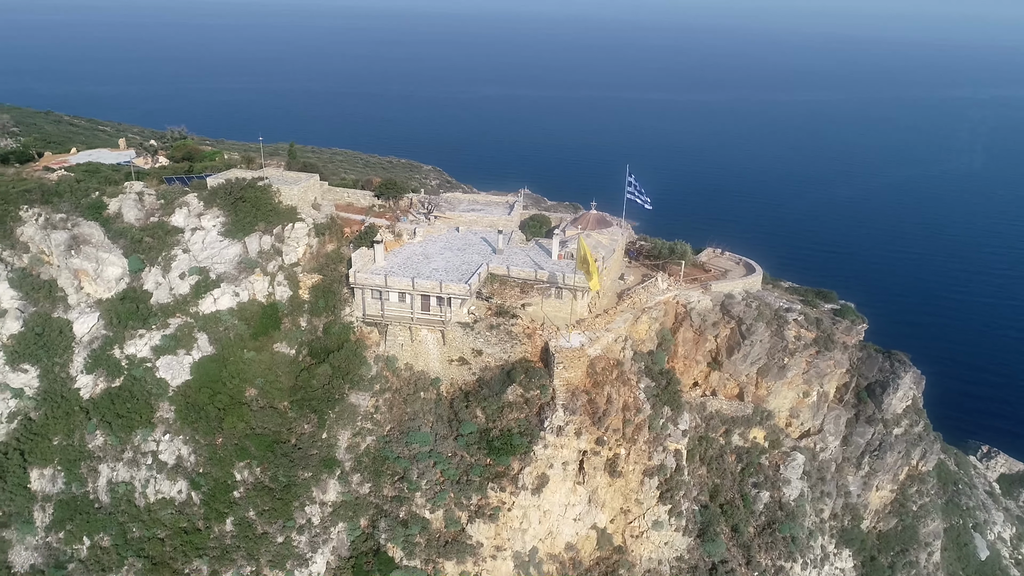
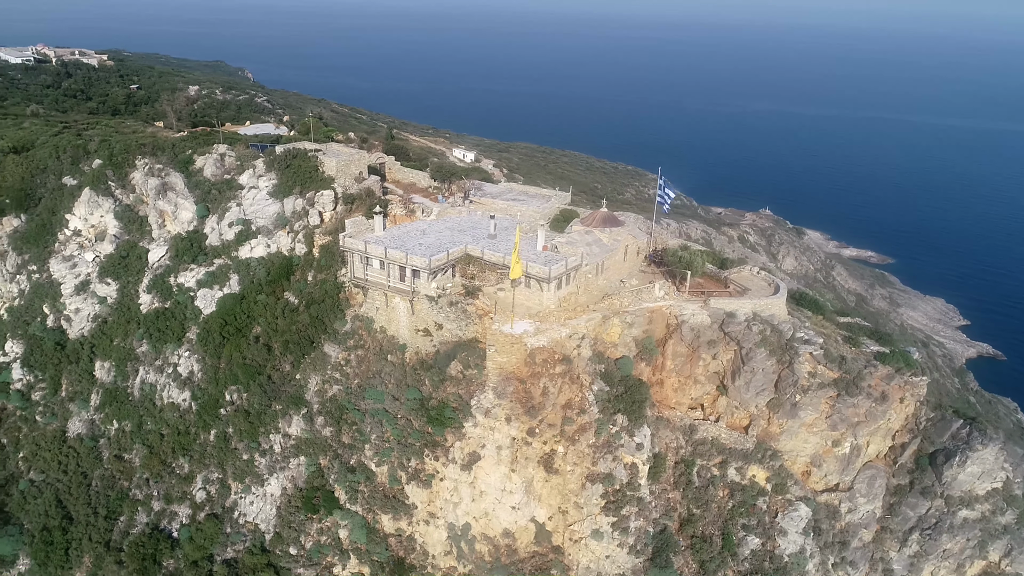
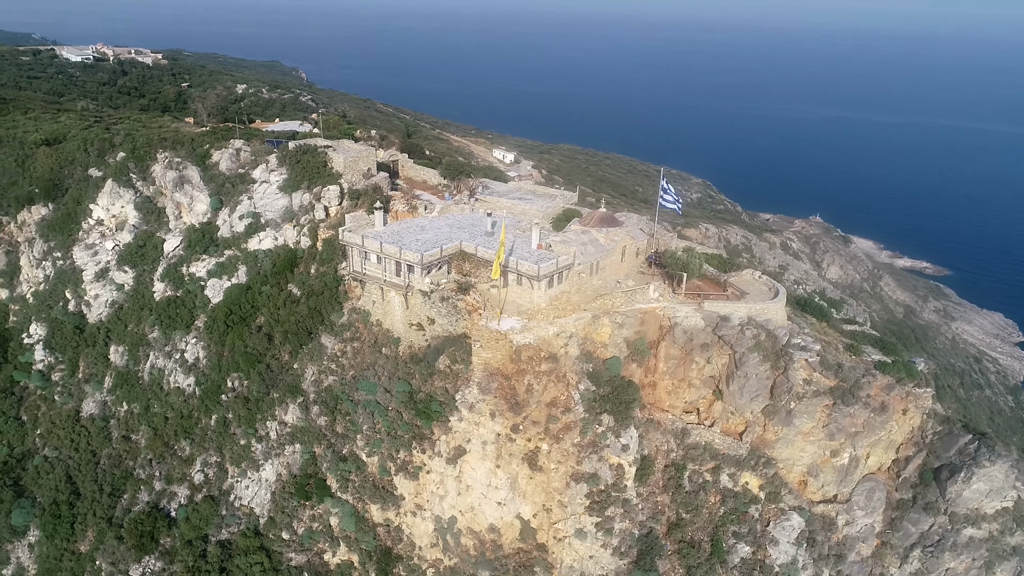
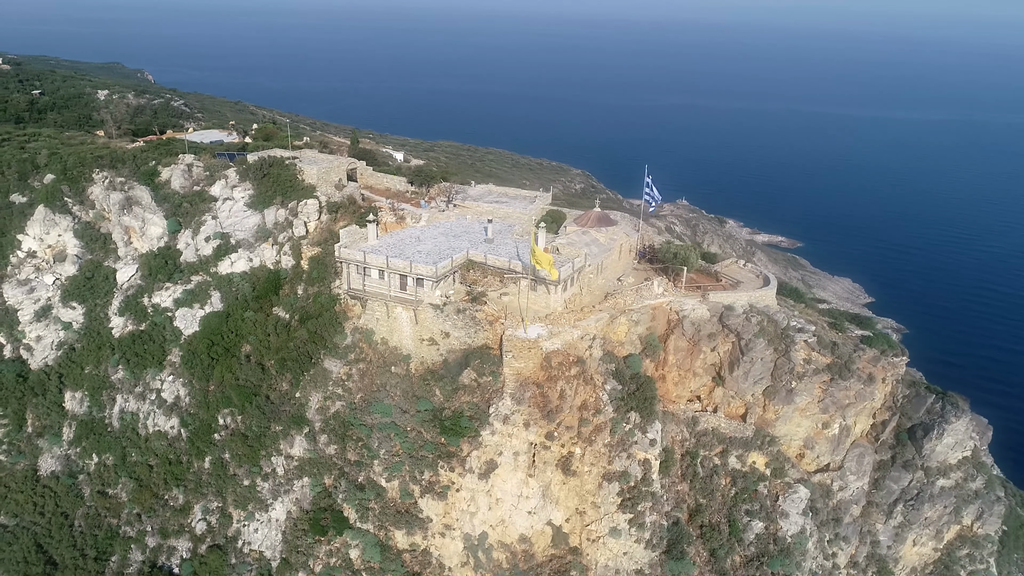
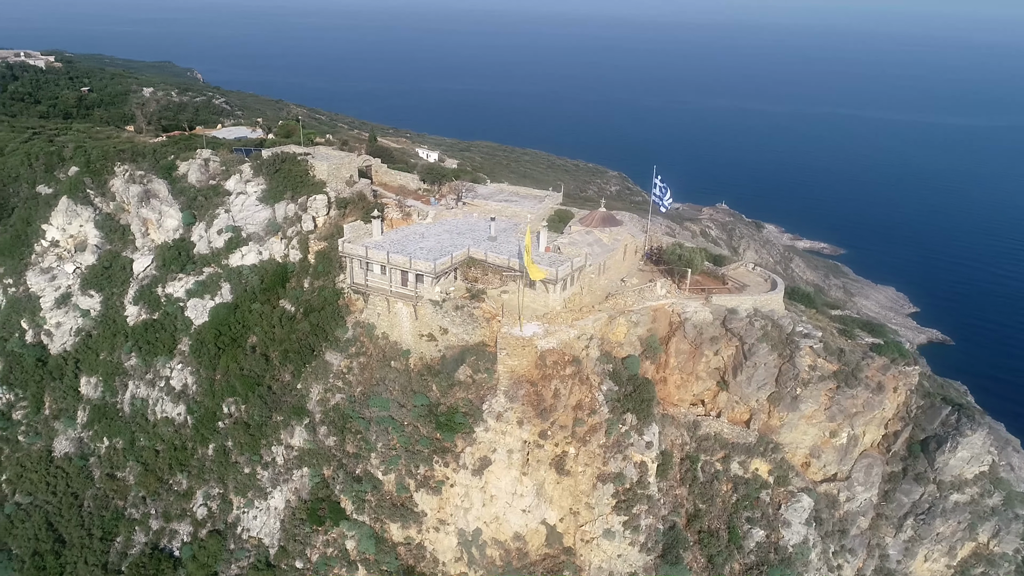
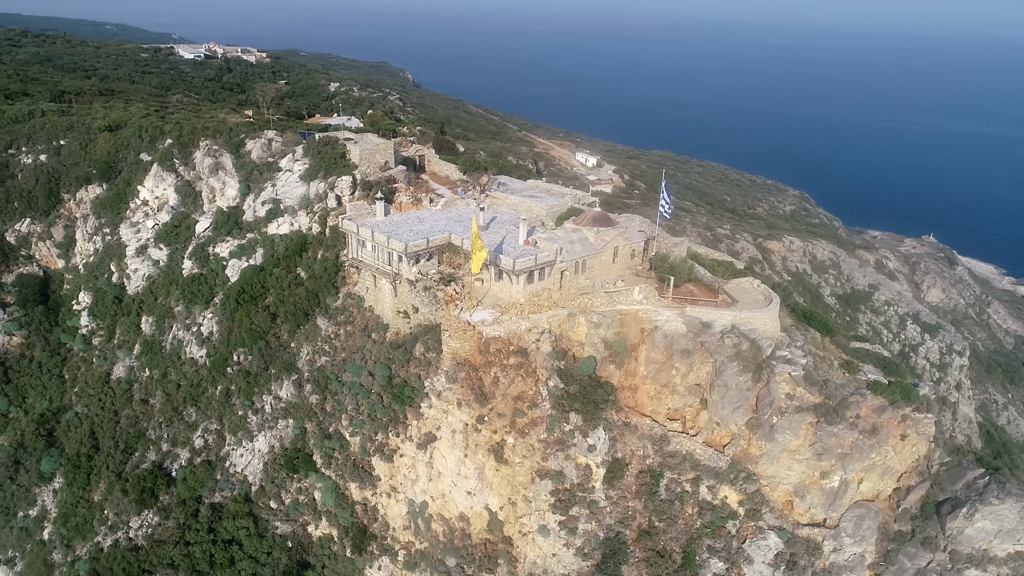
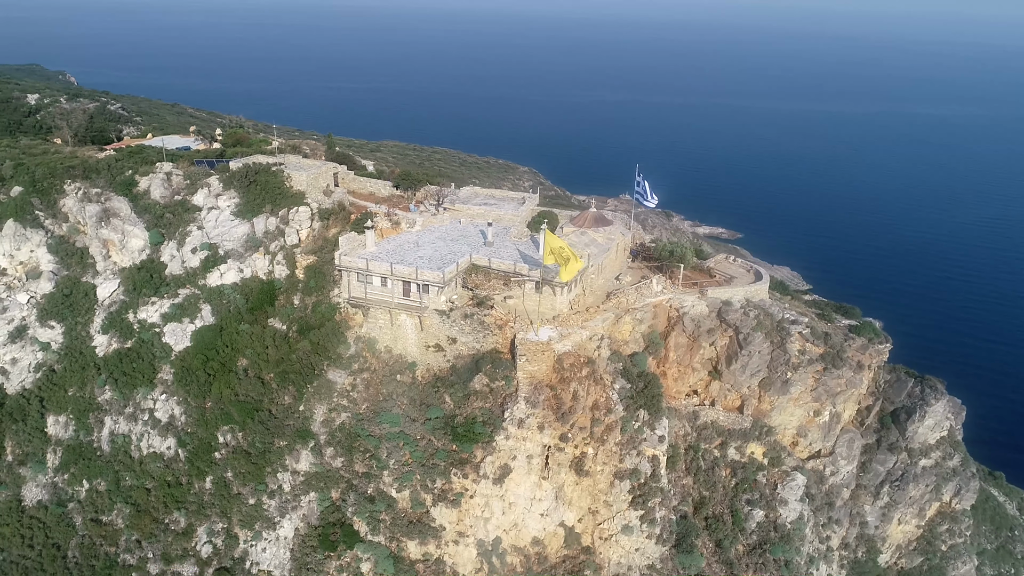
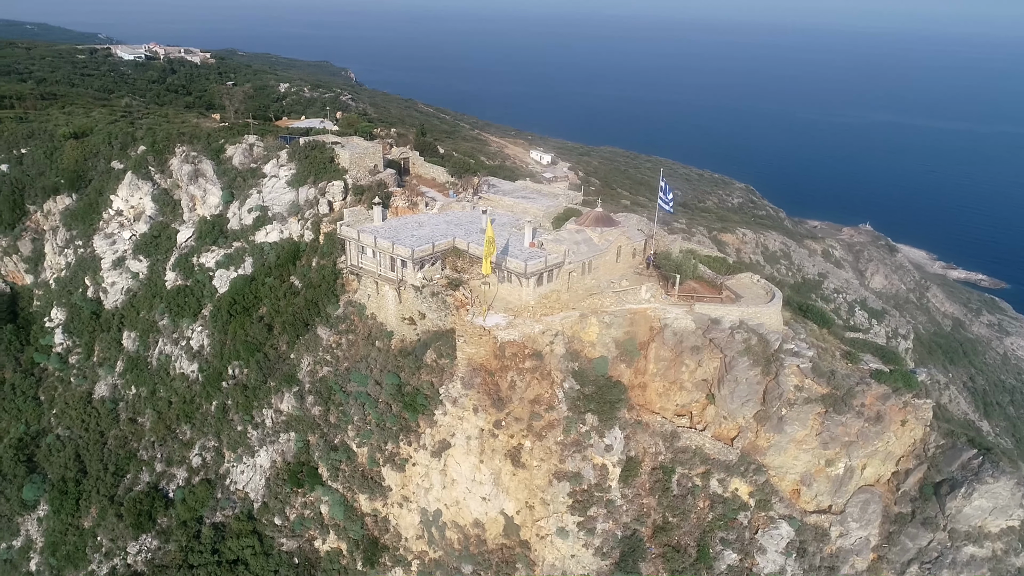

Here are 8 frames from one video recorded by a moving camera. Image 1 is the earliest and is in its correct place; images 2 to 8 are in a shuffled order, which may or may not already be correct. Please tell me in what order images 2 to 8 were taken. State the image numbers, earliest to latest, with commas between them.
7, 4, 5, 2, 3, 8, 6
